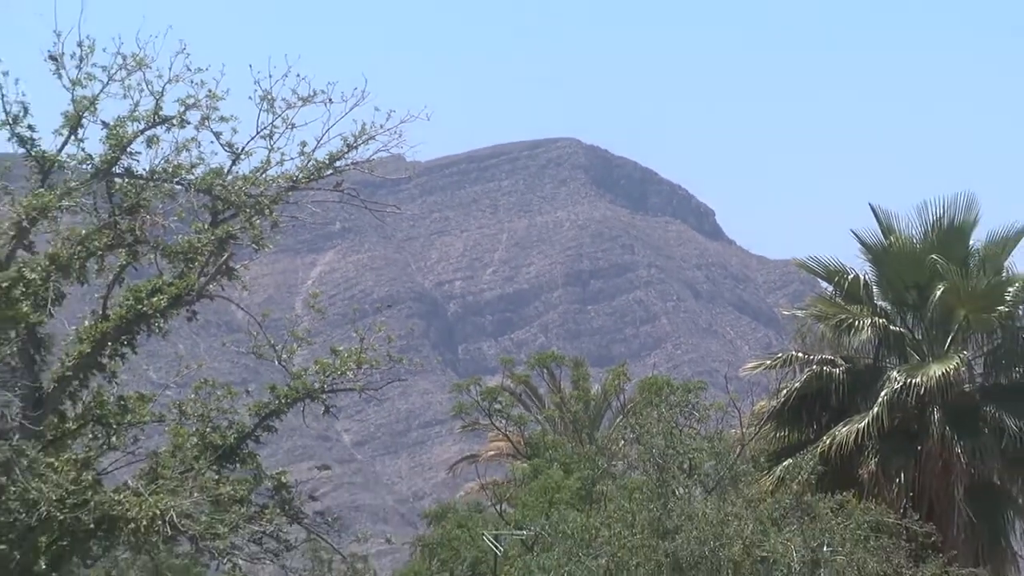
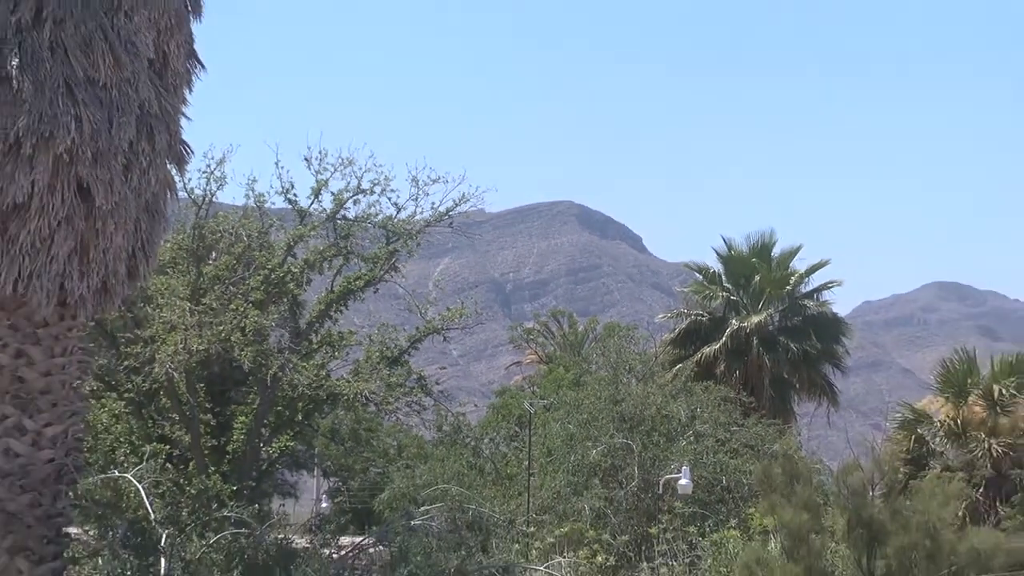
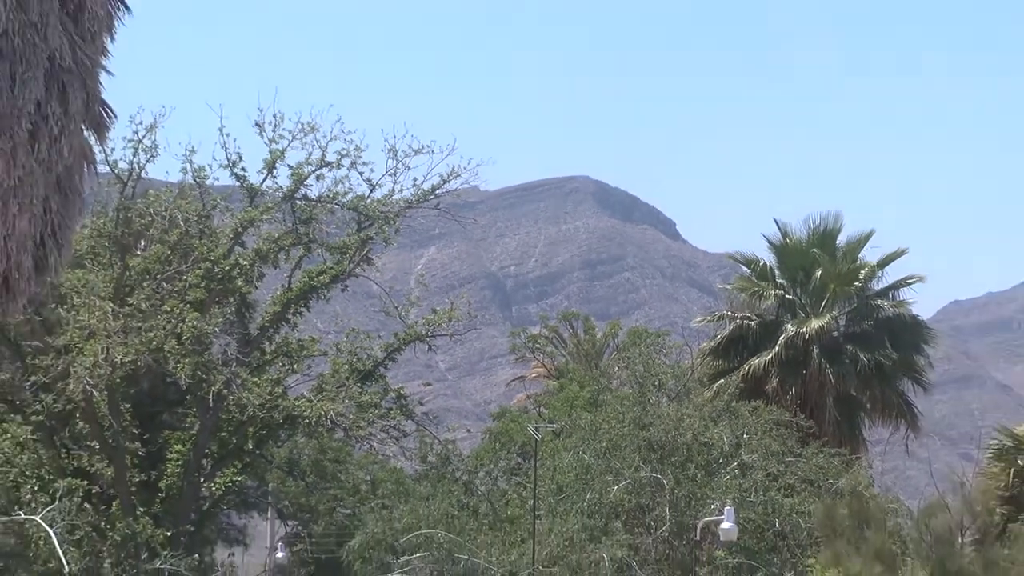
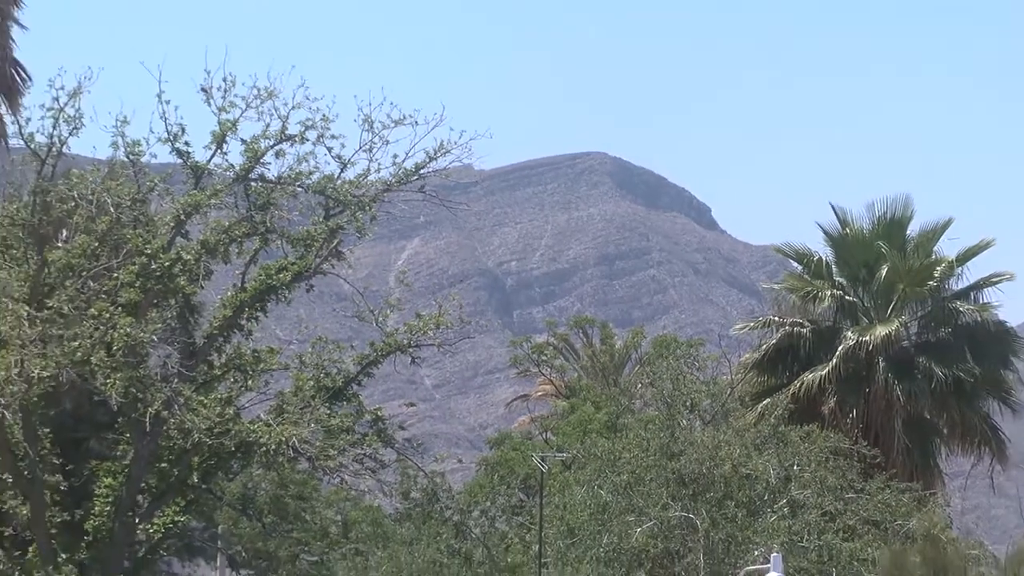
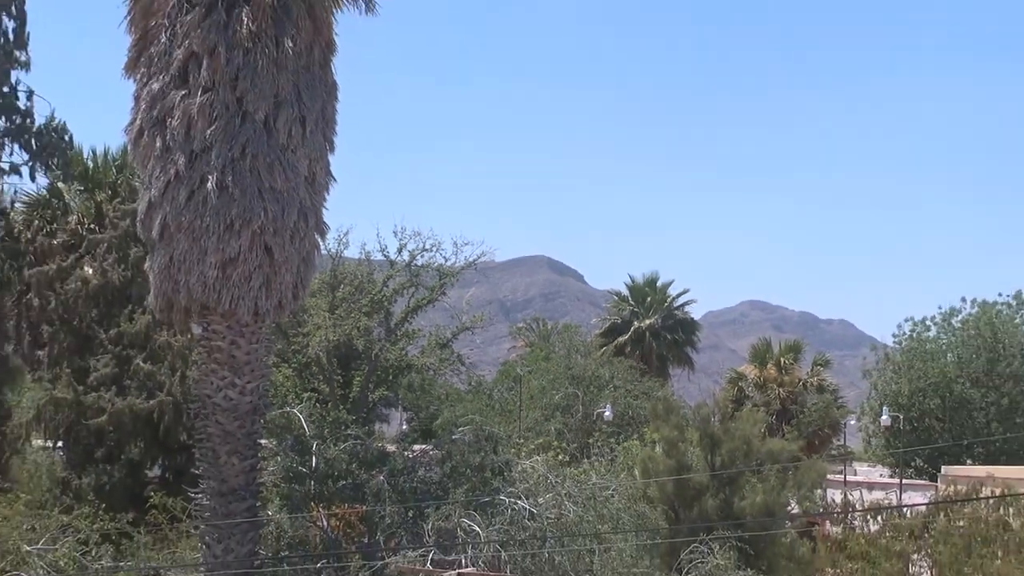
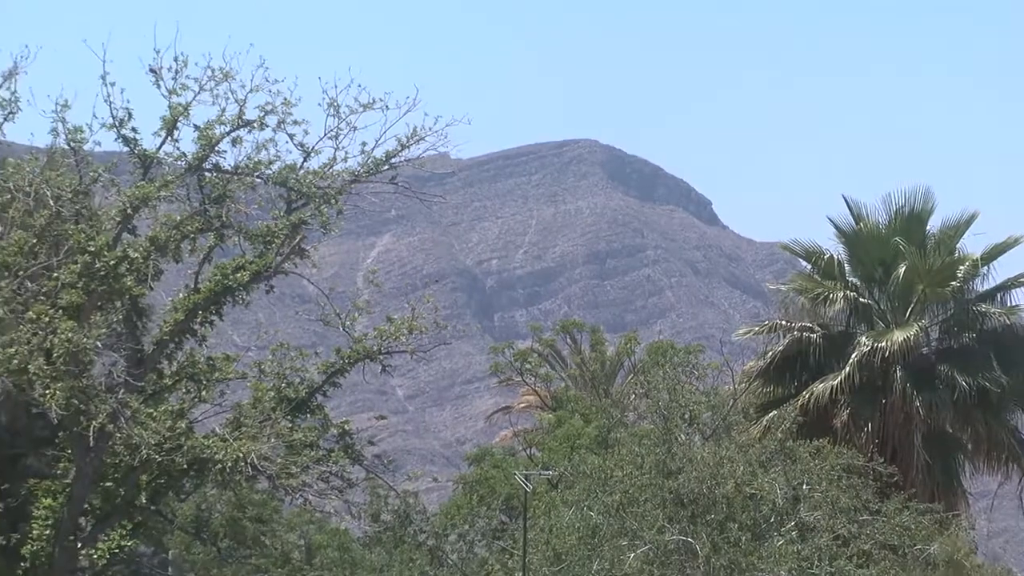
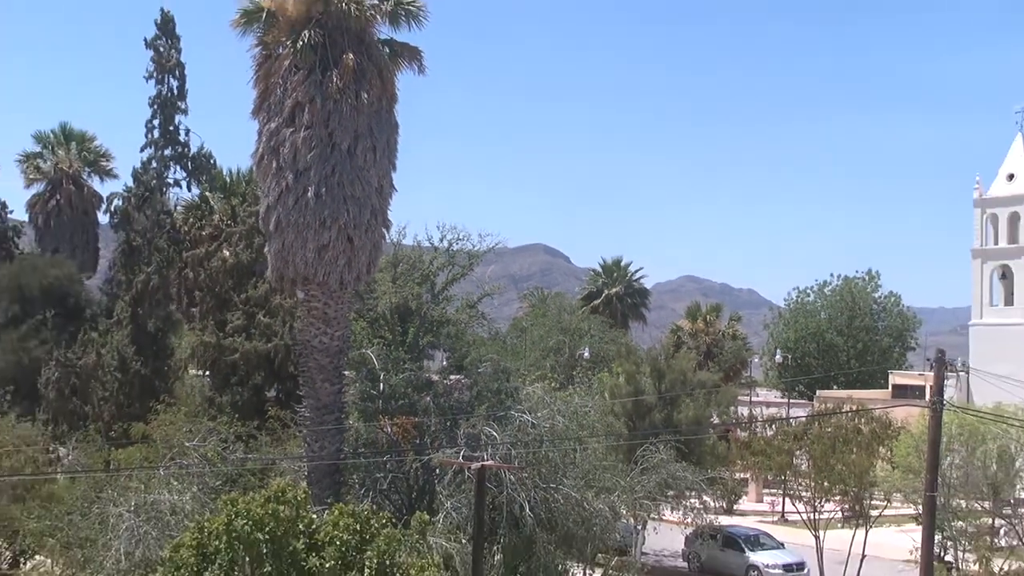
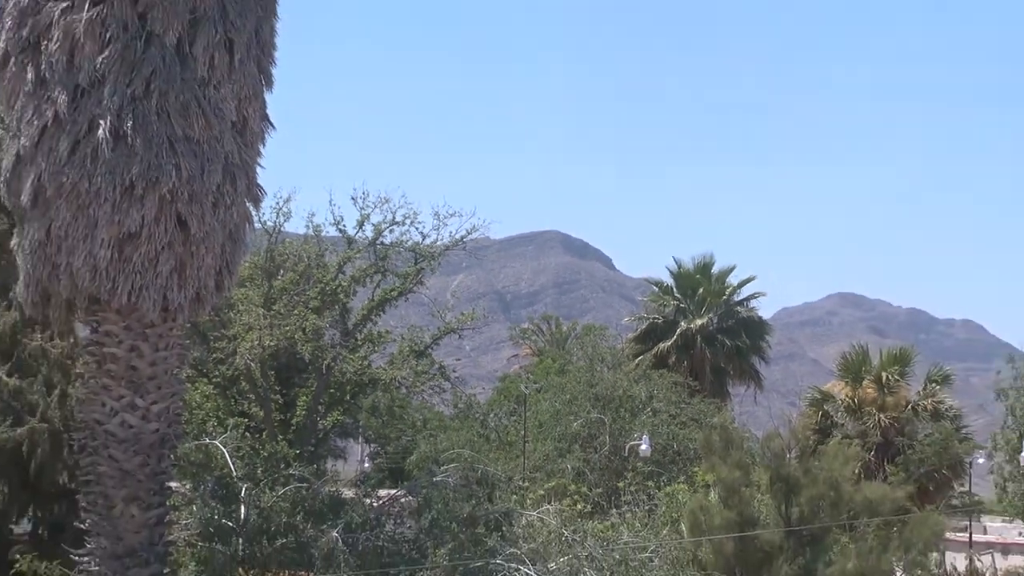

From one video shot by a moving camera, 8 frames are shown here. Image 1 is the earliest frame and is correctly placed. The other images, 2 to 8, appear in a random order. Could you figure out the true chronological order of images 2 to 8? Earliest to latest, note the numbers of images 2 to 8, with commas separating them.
6, 4, 3, 2, 8, 5, 7
